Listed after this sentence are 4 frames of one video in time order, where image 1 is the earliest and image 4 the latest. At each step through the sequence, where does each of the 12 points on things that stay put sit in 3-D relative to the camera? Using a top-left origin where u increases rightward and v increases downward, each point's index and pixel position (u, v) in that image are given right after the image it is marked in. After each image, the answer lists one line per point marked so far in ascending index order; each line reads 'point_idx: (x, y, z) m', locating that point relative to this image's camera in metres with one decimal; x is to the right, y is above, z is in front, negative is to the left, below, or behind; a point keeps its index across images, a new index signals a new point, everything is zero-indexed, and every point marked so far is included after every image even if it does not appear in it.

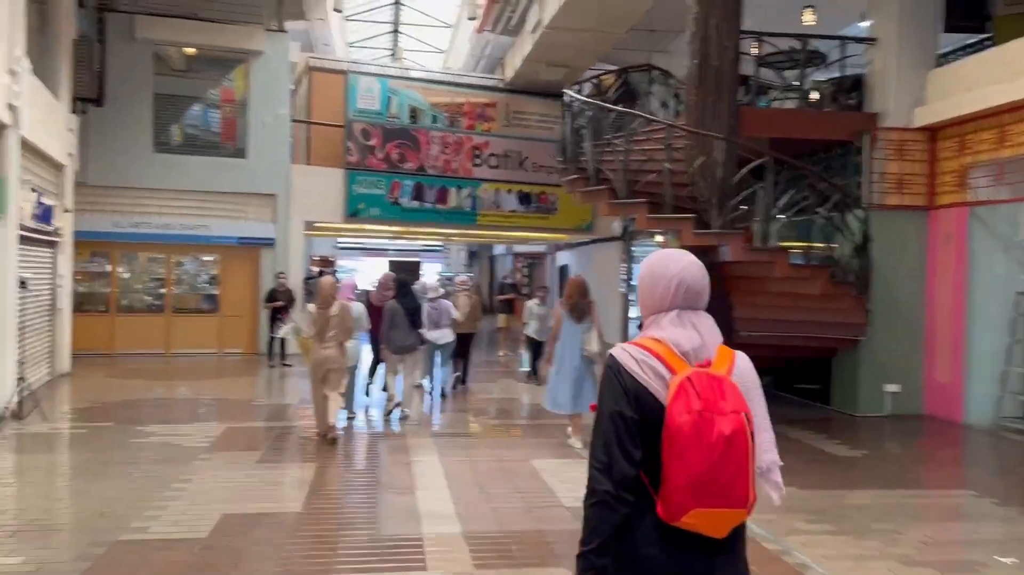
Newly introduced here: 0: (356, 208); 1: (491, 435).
0: (-2.9, +1.5, +15.6) m
1: (-0.2, -1.4, +8.2) m
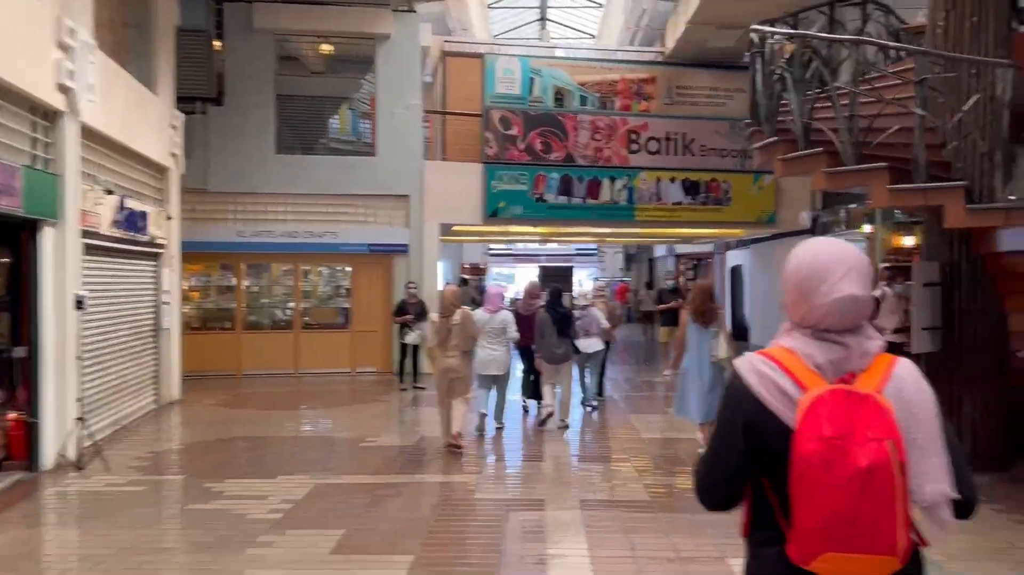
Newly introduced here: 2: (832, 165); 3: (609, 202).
0: (-0.3, +1.3, +13.7) m
1: (+1.1, -1.5, +5.9) m
2: (+2.3, +0.9, +6.1) m
3: (+1.6, +1.4, +14.2) m
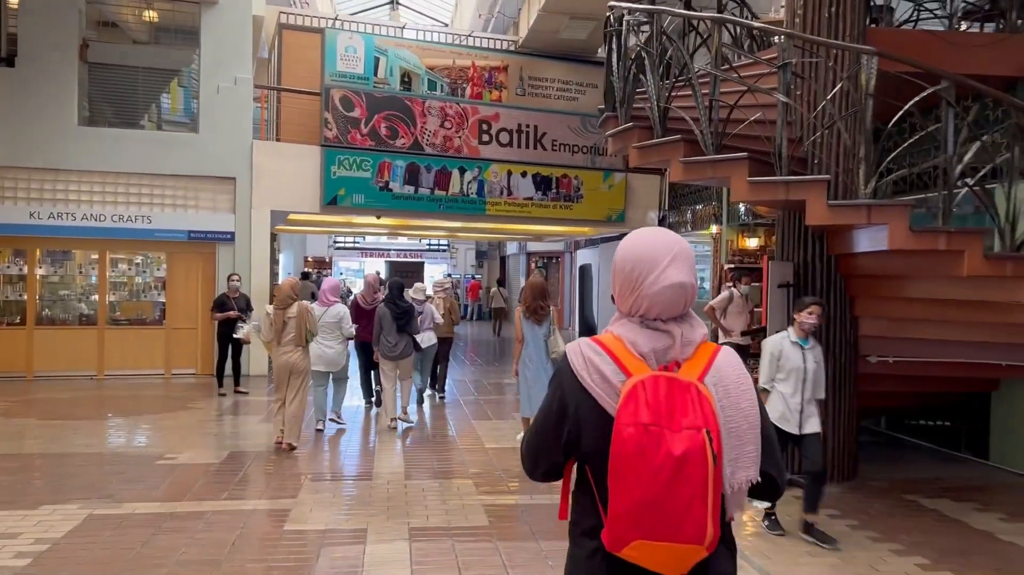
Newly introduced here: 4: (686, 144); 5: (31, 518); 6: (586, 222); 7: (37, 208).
0: (-2.6, +1.4, +12.7) m
1: (-0.1, -1.5, +5.2) m
2: (+1.2, +0.9, +5.6) m
3: (-0.9, +1.5, +13.5) m
4: (+1.1, +0.9, +5.6) m
5: (-3.0, -1.4, +5.2) m
6: (+1.3, +1.1, +14.5) m
7: (-6.5, +1.1, +11.6) m
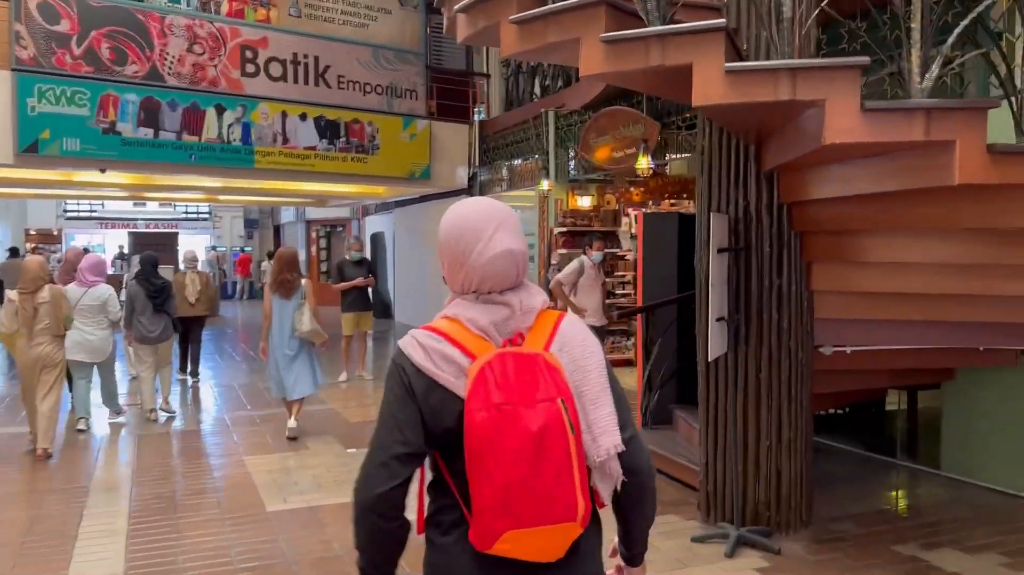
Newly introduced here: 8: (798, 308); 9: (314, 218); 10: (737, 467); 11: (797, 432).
0: (-5.2, +1.6, +9.1) m
1: (-0.6, -1.4, +2.7) m
2: (+0.4, +1.0, +3.3) m
3: (-3.6, +1.8, +10.4) m
4: (+0.3, +1.1, +3.3) m
5: (-3.4, -1.4, +1.9) m
6: (-1.8, +1.5, +11.9) m
7: (-8.6, +1.2, +7.2) m
8: (+1.5, -0.1, +4.3) m
9: (-4.6, +1.6, +19.6) m
10: (+1.2, -0.9, +4.4) m
11: (+1.5, -0.8, +4.4) m
